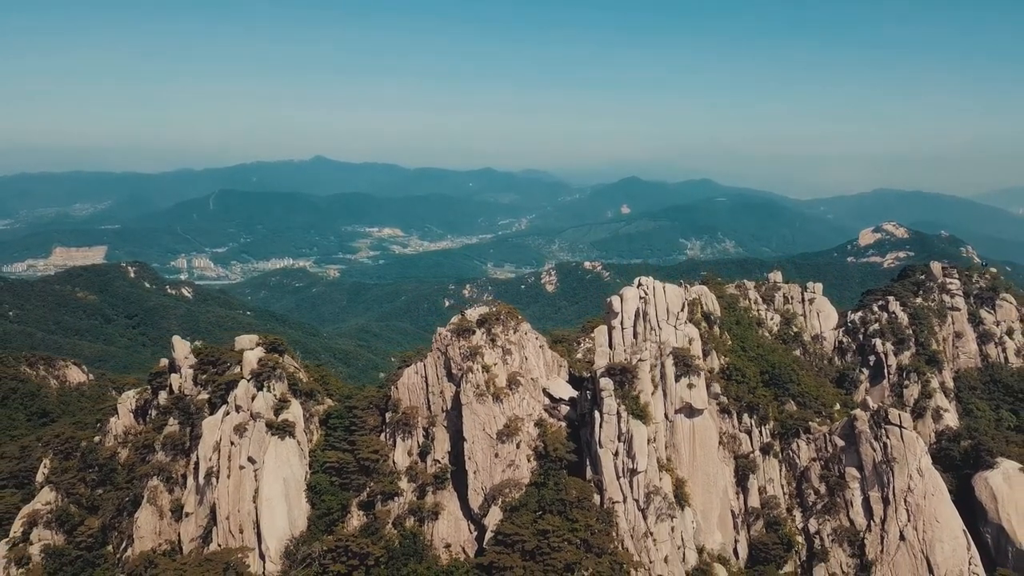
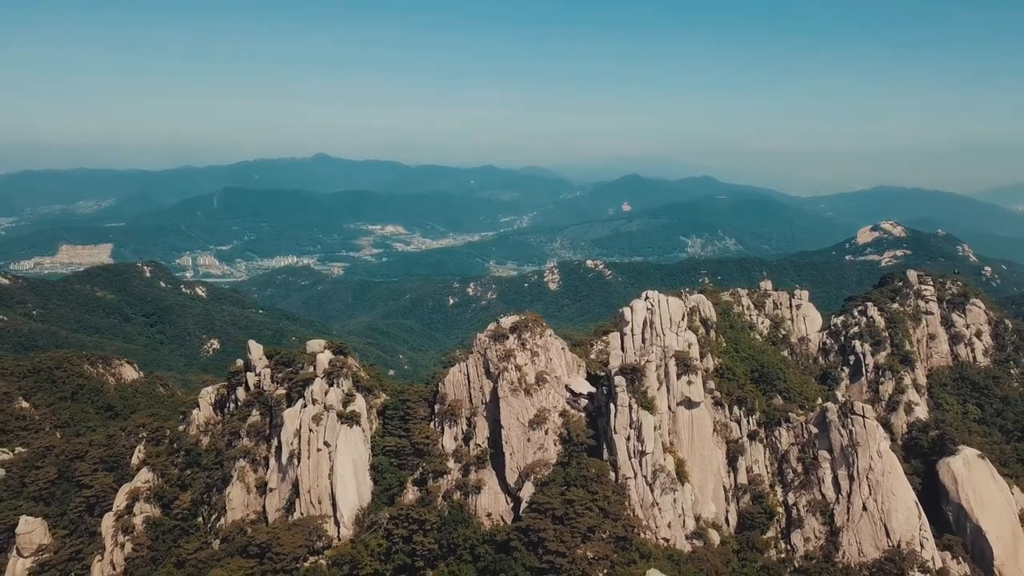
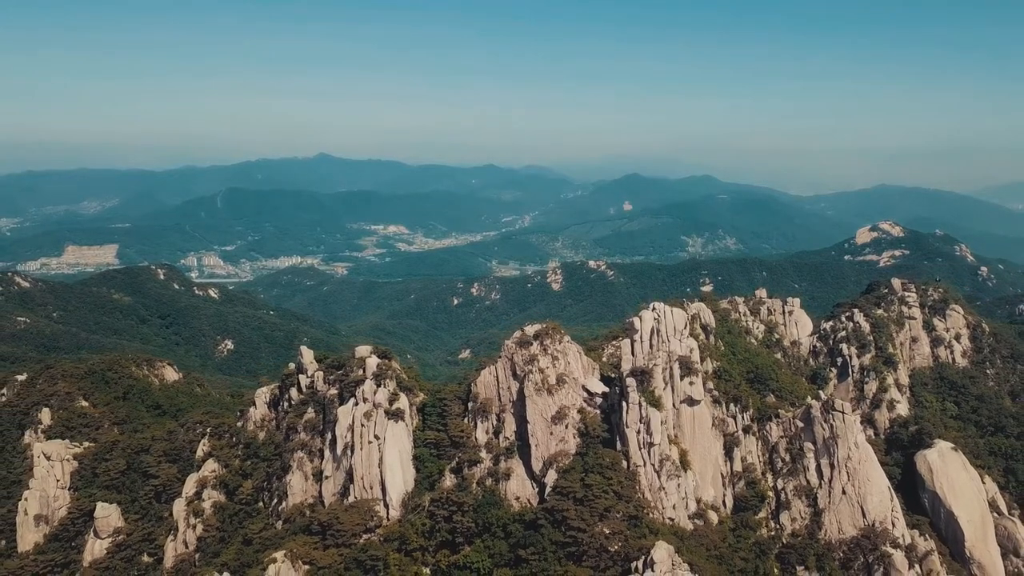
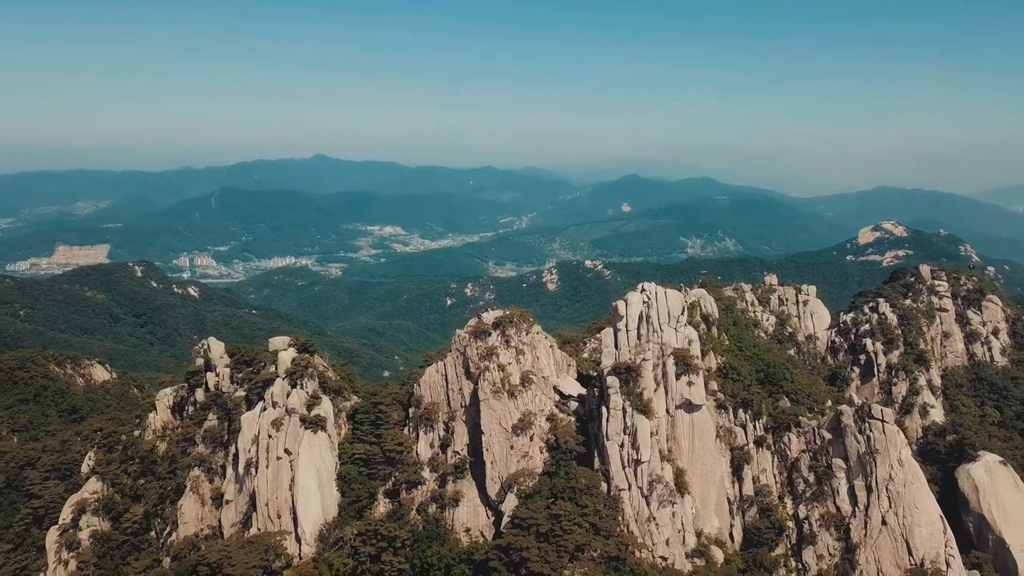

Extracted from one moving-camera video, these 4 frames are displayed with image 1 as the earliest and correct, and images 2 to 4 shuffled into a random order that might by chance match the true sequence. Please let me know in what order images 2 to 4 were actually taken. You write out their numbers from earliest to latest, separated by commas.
4, 2, 3
